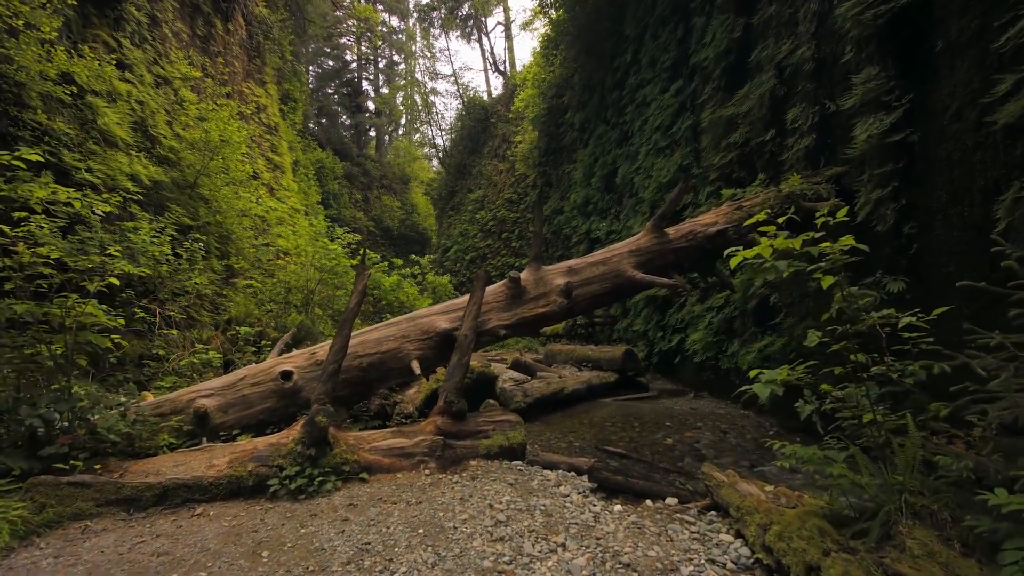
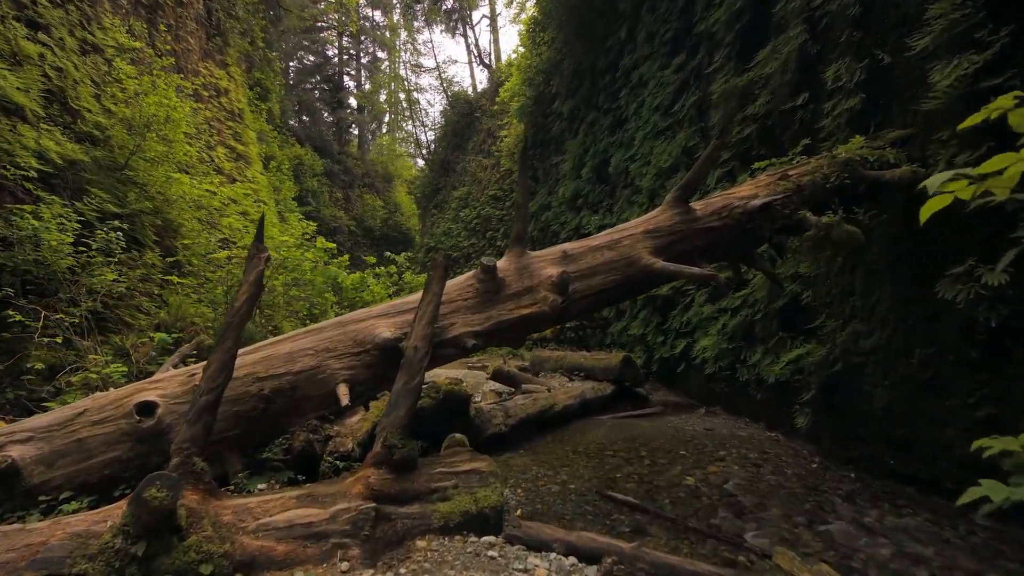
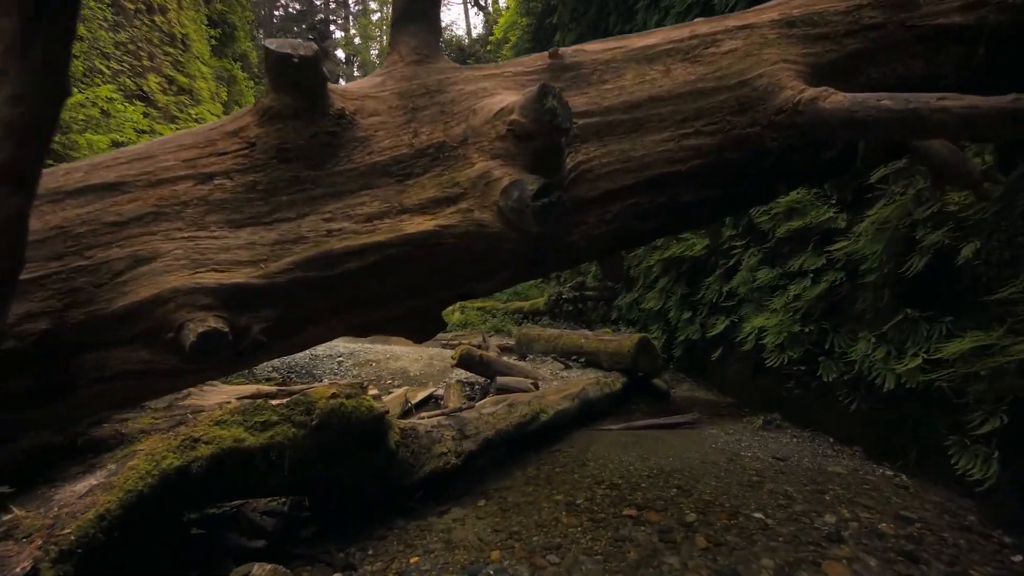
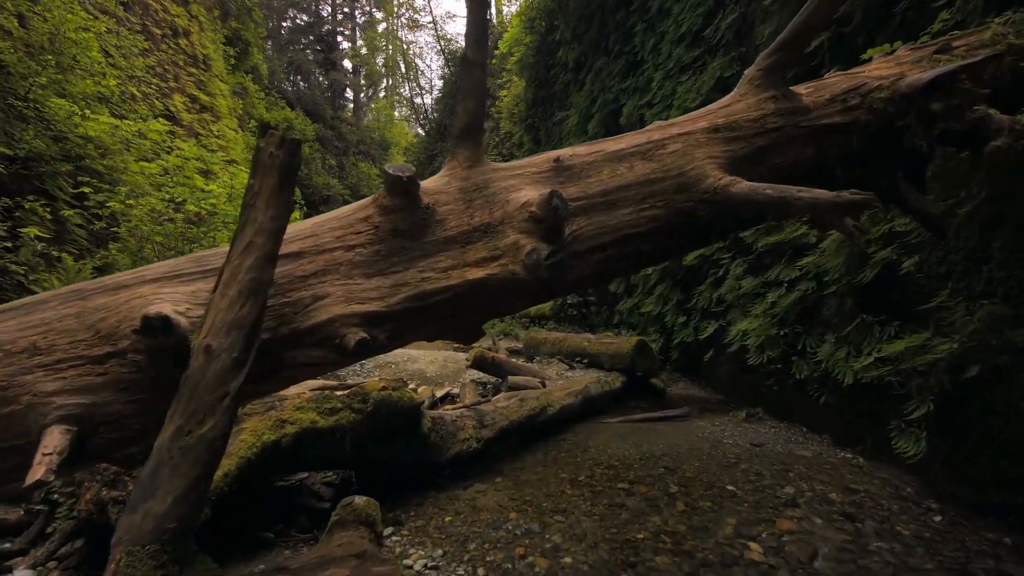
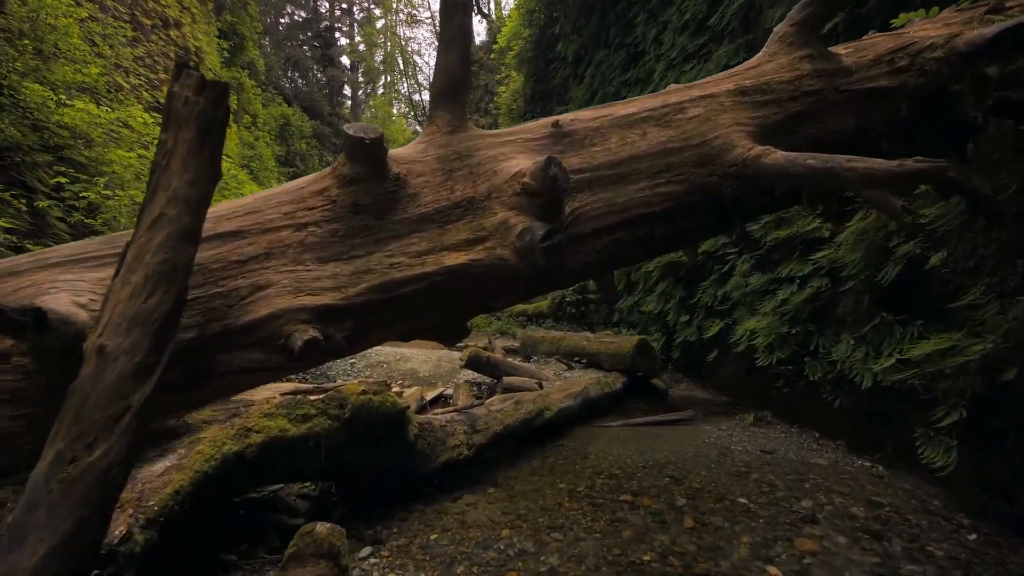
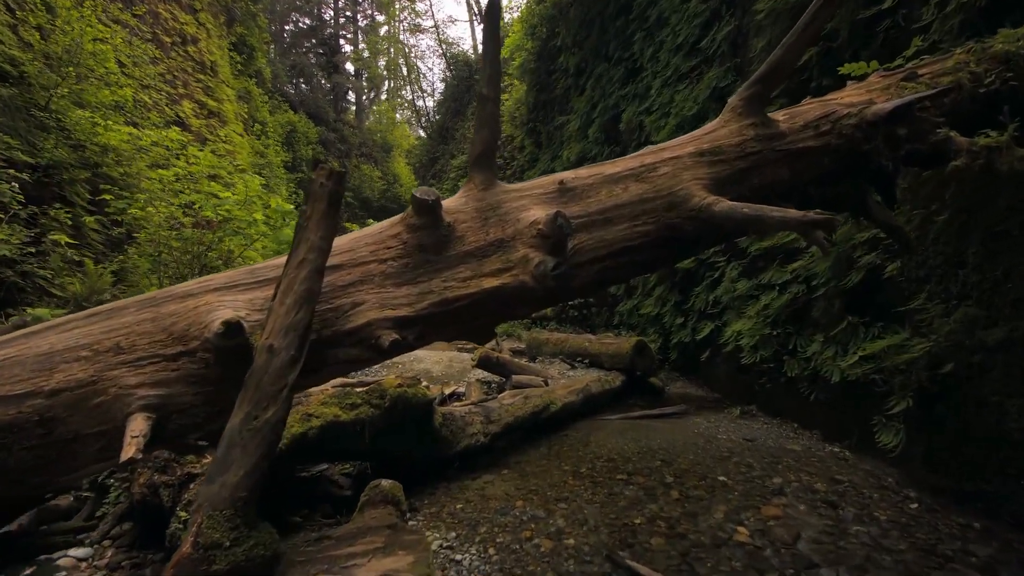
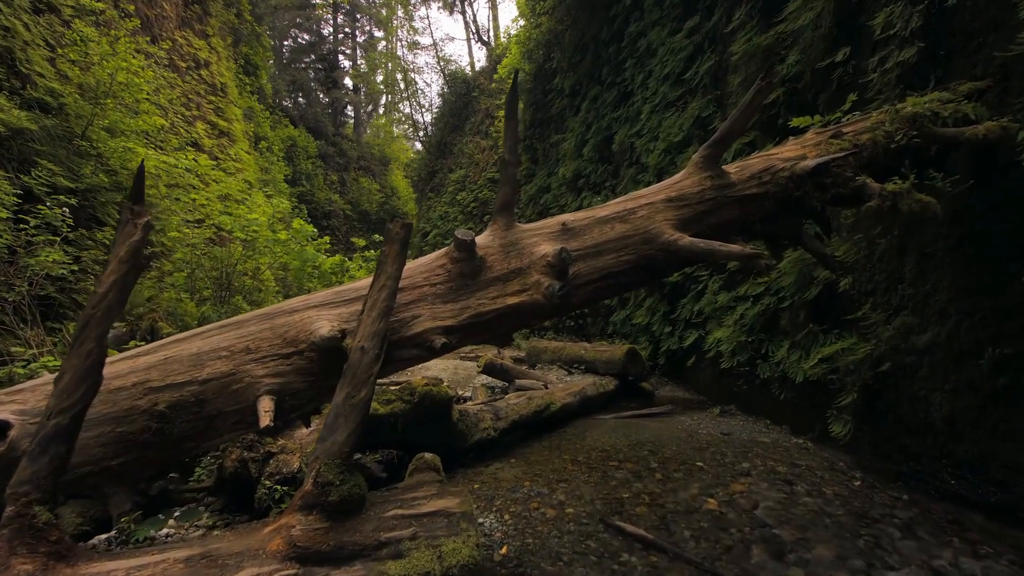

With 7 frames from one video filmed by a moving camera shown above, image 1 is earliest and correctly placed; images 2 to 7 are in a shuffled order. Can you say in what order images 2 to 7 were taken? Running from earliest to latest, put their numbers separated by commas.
2, 7, 6, 4, 5, 3
